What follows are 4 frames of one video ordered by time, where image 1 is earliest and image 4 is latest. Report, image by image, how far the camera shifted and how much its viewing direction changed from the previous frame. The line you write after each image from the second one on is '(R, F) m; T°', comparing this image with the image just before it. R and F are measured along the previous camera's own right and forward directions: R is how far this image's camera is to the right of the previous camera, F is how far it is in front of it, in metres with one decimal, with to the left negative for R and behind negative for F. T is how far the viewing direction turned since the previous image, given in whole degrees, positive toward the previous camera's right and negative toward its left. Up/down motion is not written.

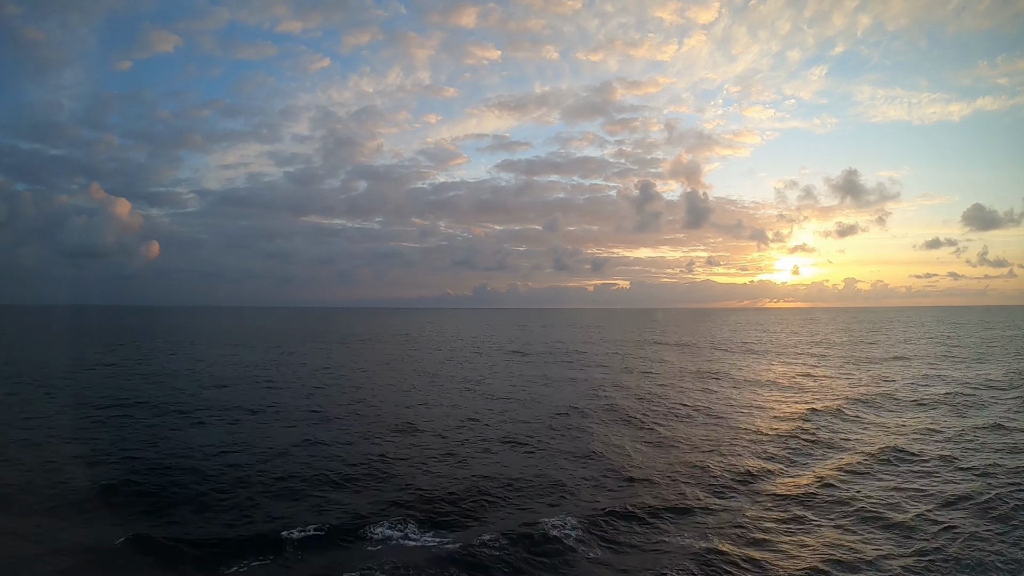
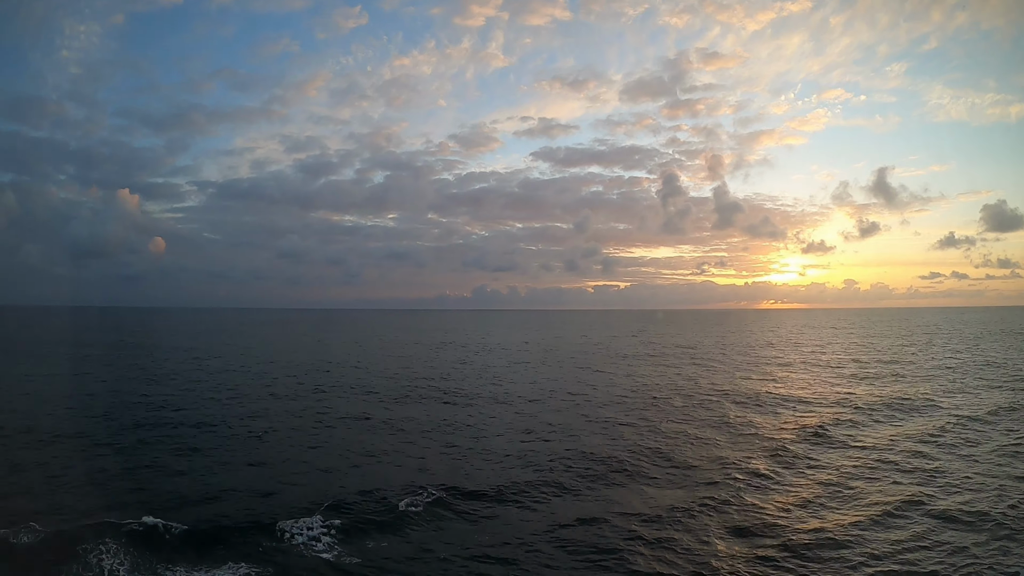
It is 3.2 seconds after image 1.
(-50.3, +47.4) m; +2°
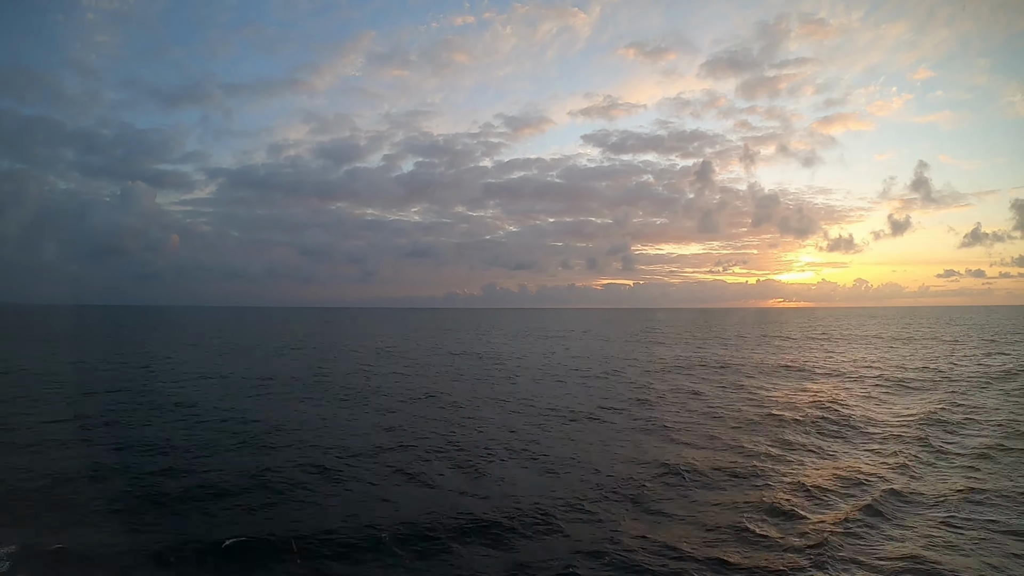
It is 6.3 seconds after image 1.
(-46.5, +40.6) m; +2°
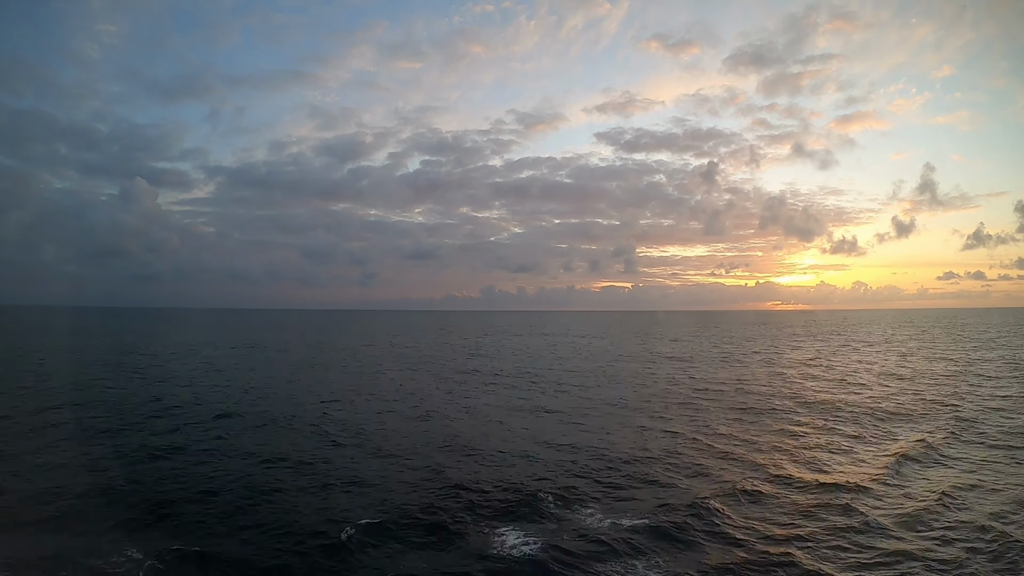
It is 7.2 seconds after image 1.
(-12.8, +12.9) m; +1°
